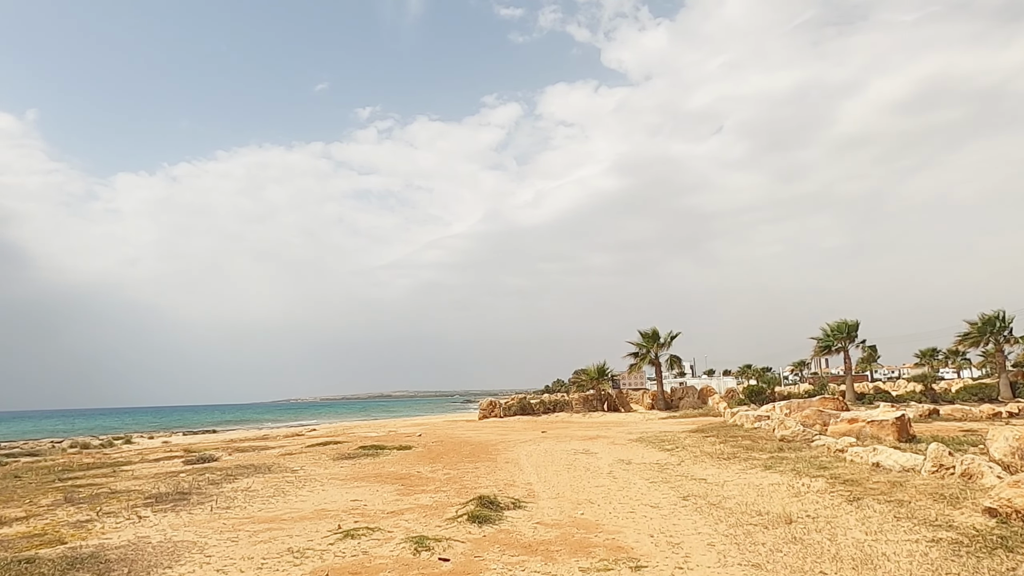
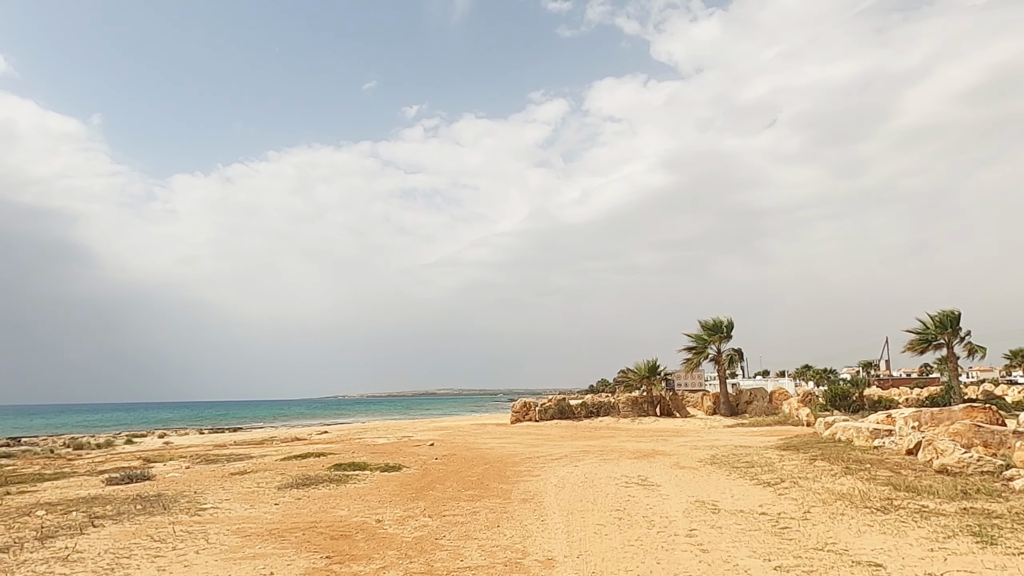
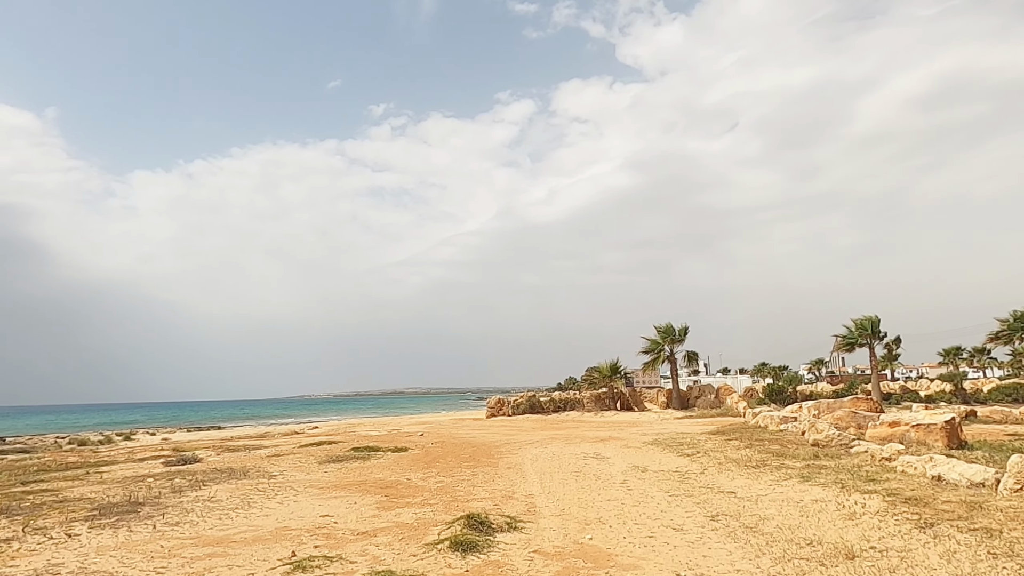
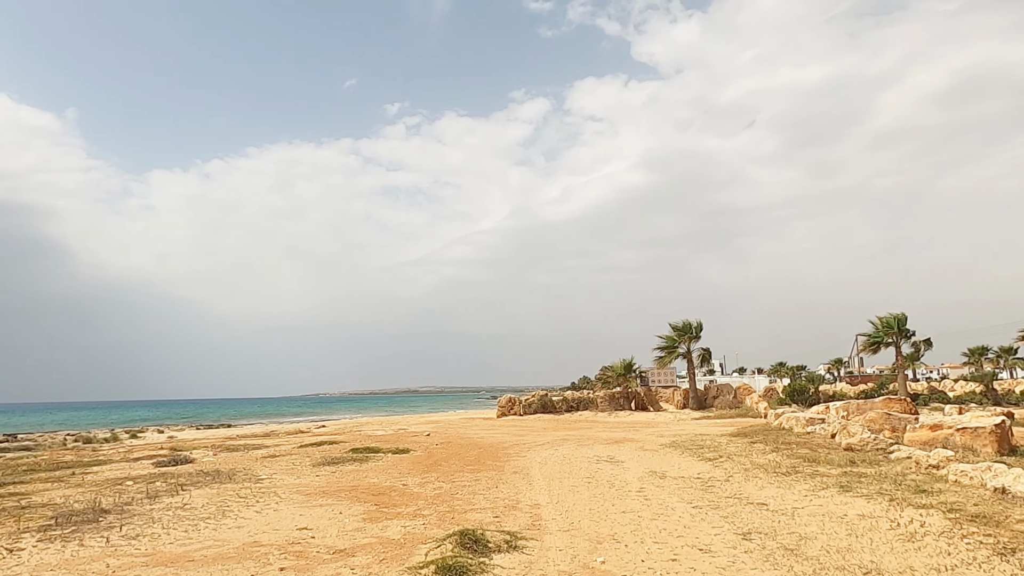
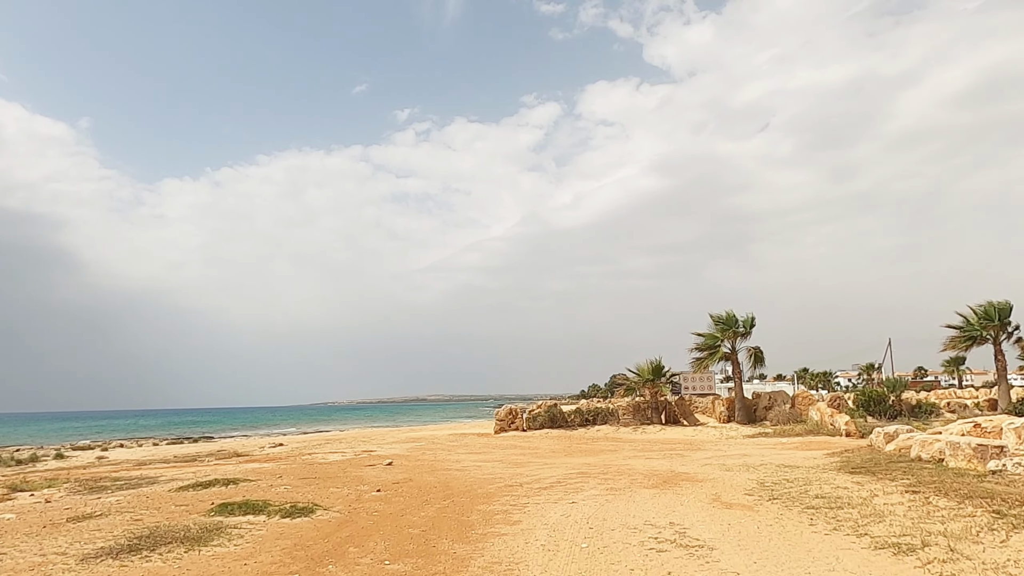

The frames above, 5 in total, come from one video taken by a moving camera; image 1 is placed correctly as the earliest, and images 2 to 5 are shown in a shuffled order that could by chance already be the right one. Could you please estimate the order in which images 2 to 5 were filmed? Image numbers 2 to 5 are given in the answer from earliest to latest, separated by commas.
3, 4, 2, 5
